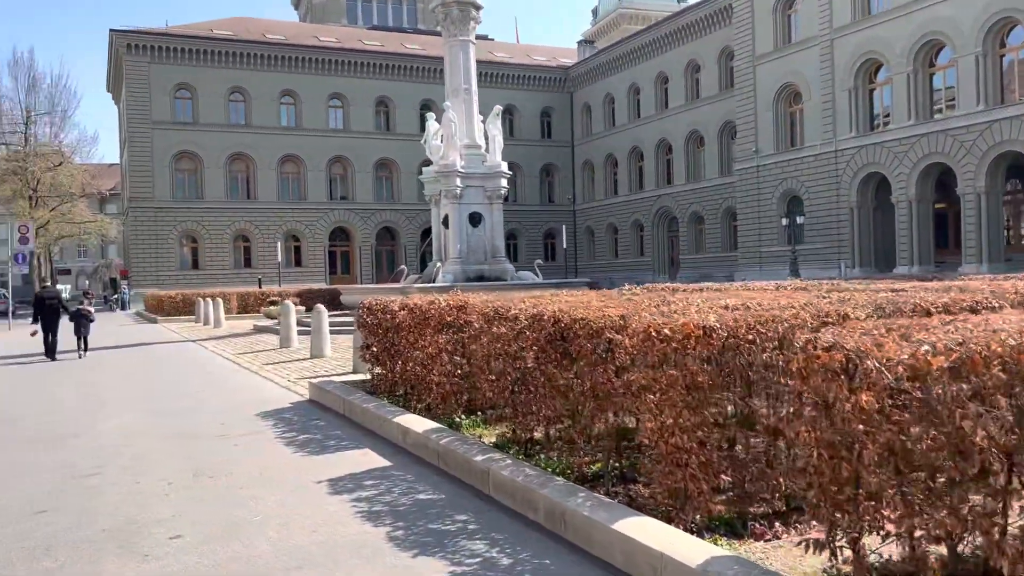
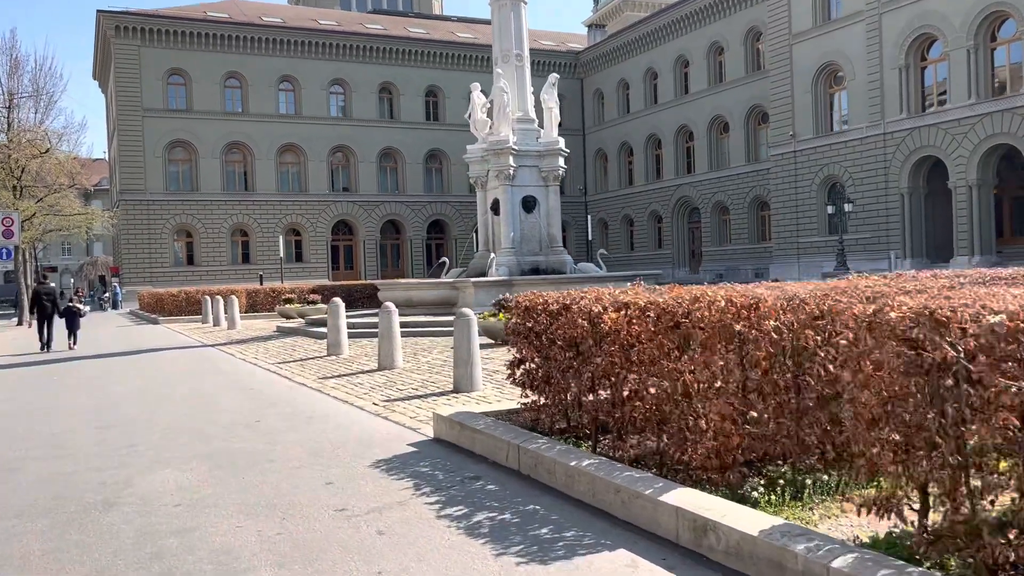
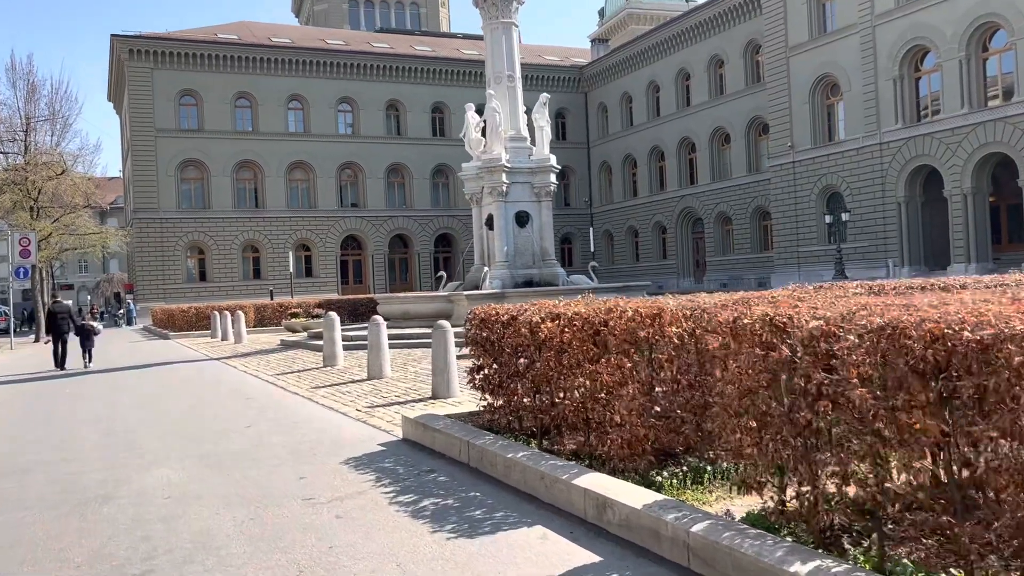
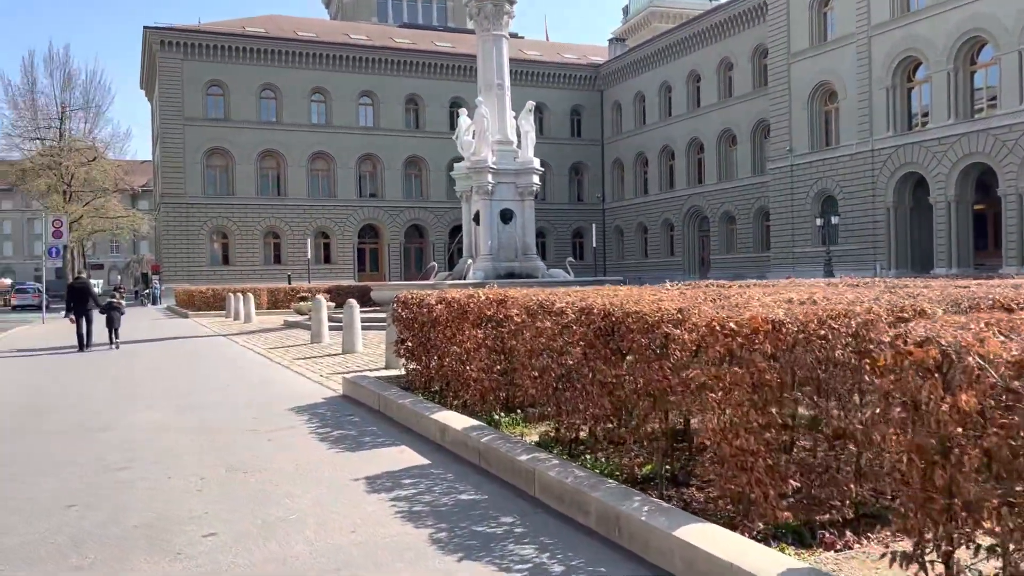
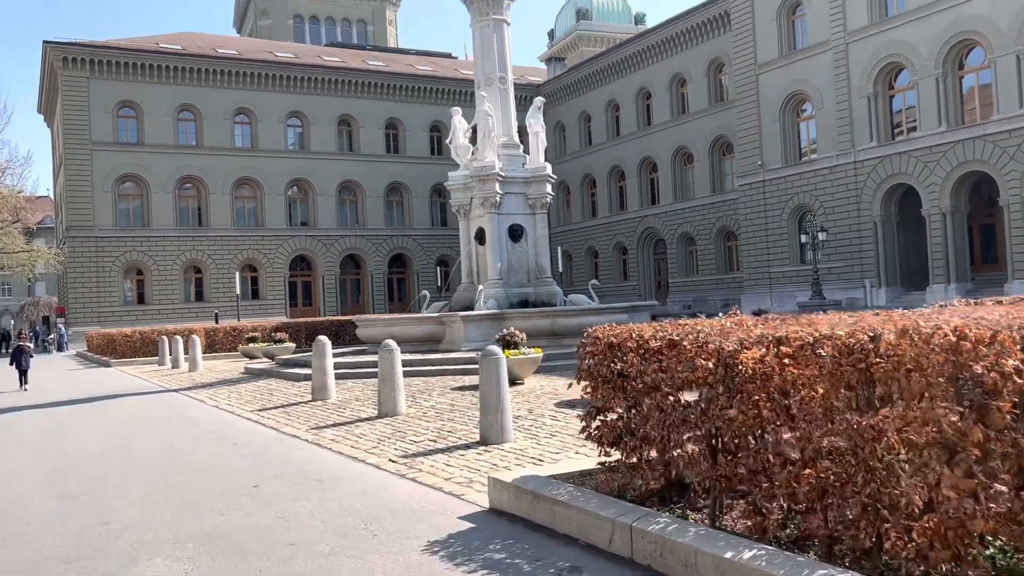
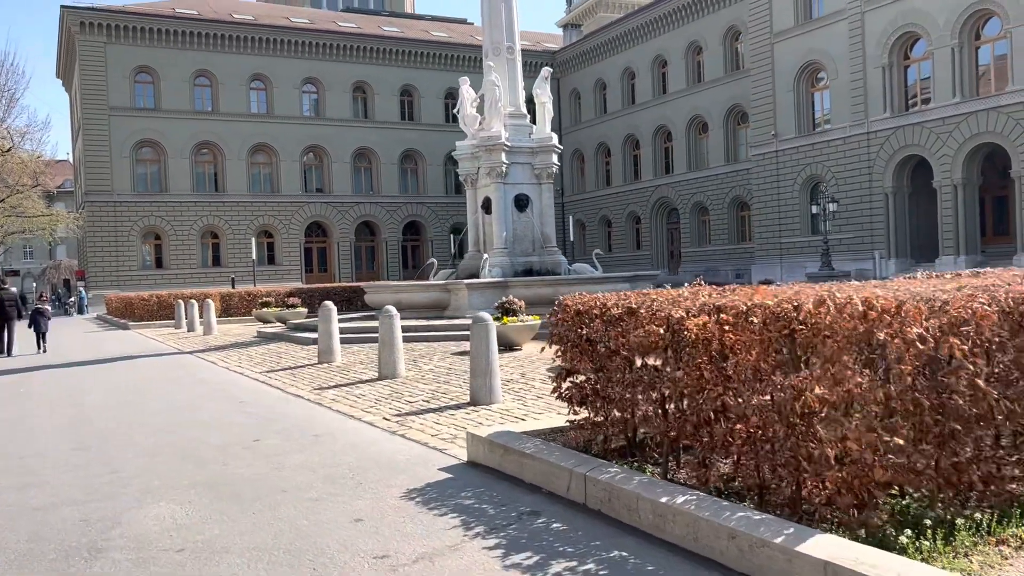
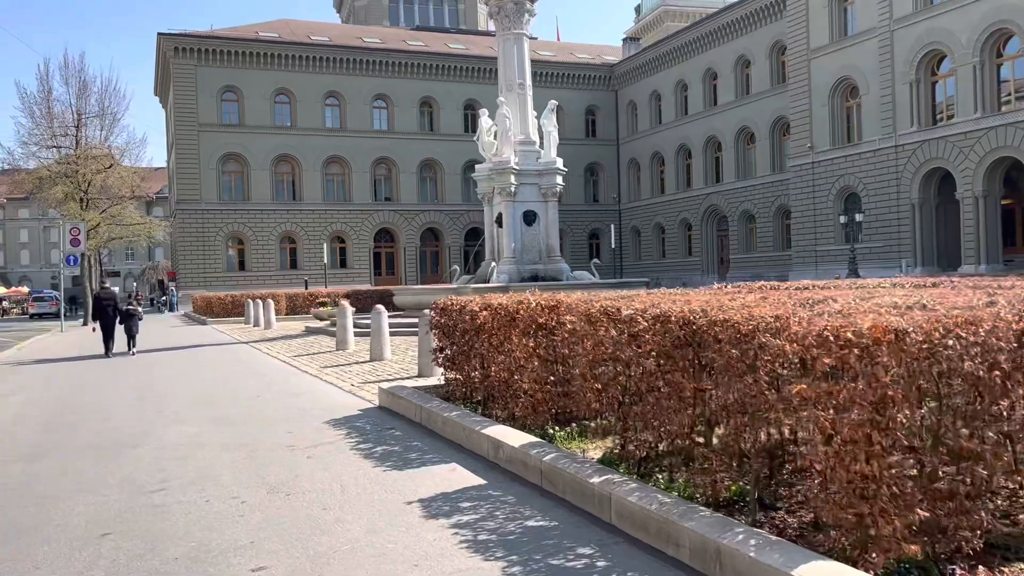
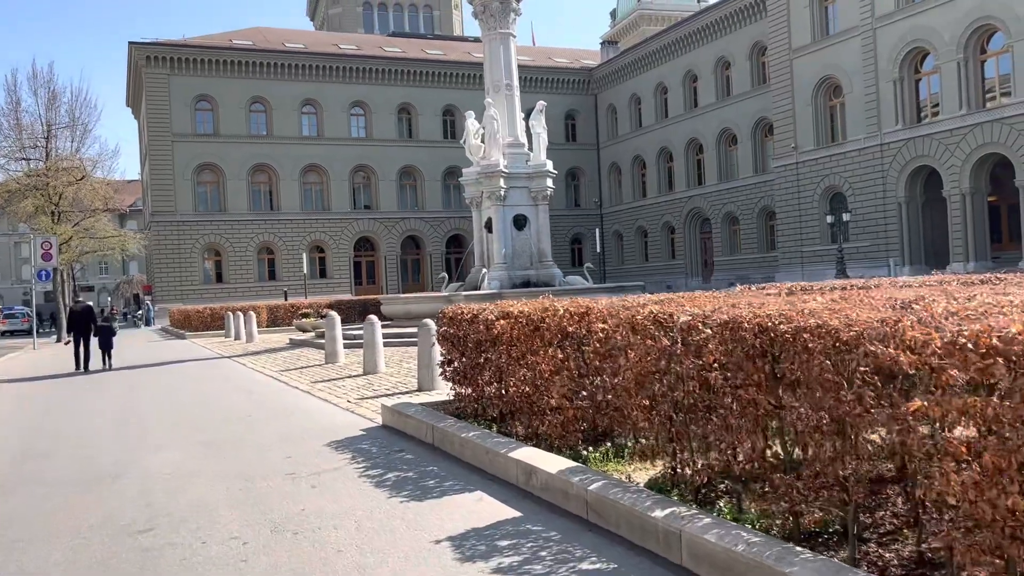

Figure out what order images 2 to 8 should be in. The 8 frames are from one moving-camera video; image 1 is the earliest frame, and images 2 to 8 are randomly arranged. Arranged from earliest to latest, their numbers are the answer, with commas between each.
4, 7, 8, 3, 2, 6, 5
